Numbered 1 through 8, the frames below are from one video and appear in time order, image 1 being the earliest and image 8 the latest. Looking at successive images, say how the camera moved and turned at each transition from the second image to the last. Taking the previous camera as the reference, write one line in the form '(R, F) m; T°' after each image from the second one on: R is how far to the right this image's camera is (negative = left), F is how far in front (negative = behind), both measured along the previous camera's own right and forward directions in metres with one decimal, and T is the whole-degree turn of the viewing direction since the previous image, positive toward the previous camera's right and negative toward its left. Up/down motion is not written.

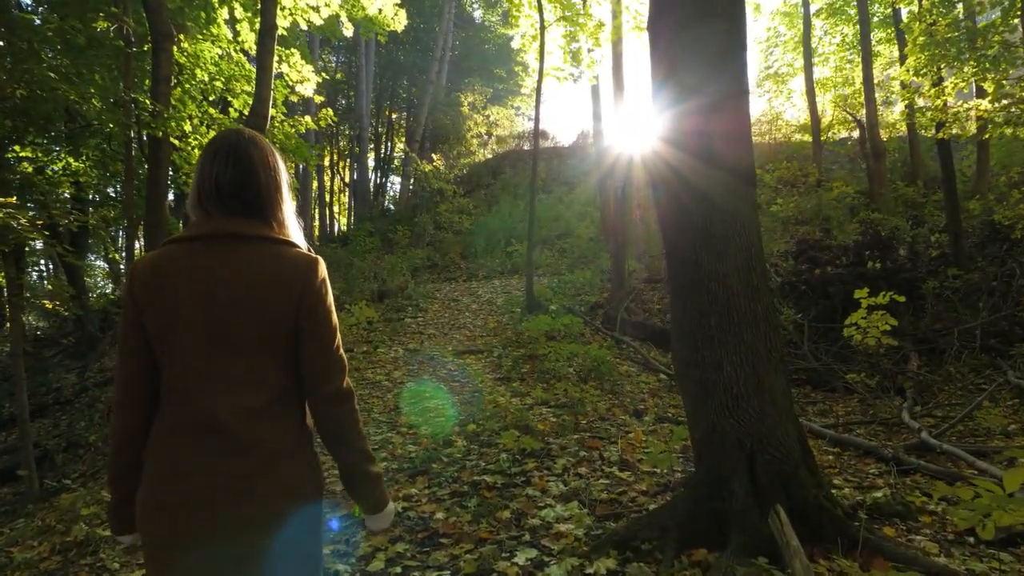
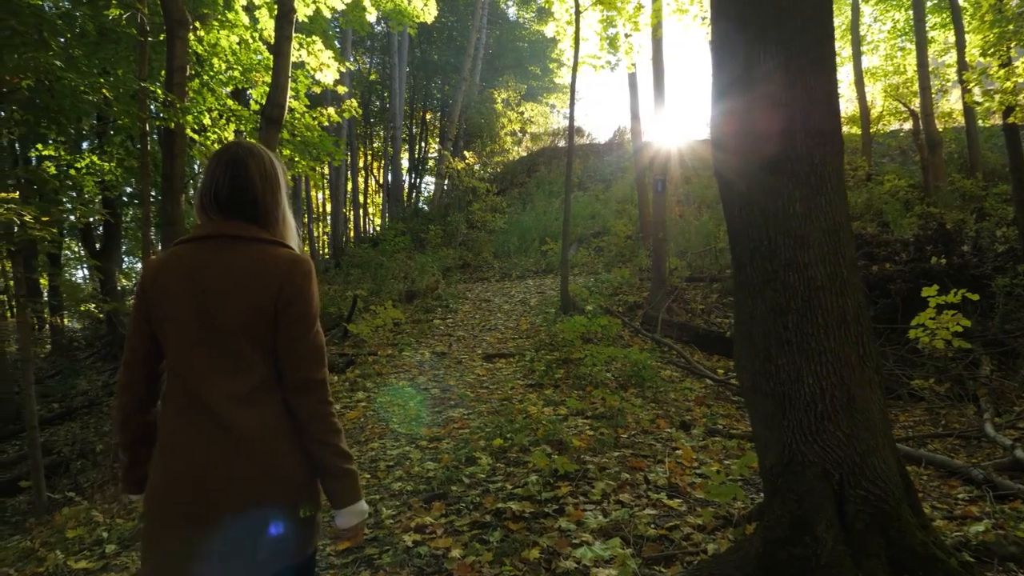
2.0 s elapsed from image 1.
(0.0, +0.6) m; -3°
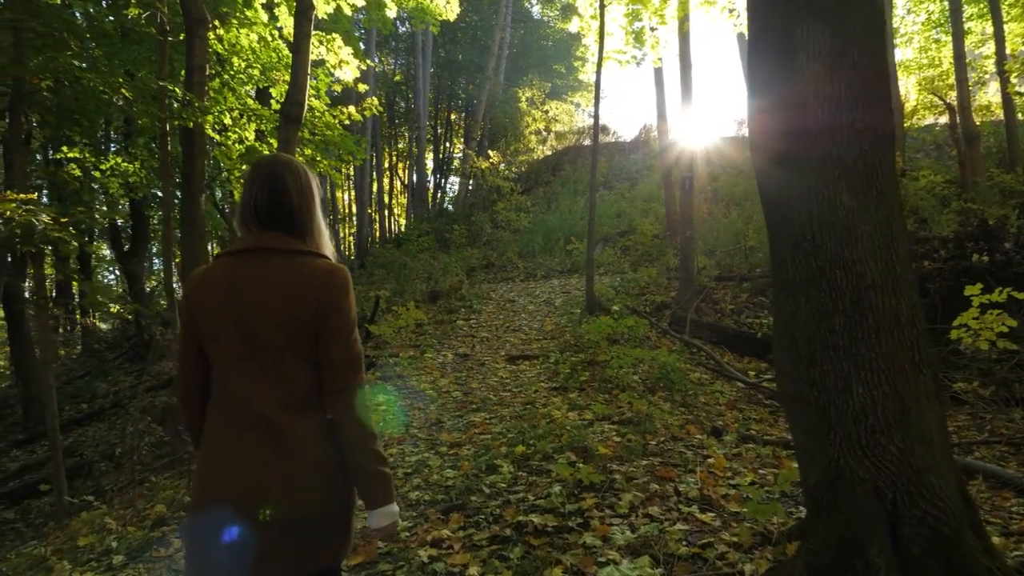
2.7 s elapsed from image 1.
(0.0, +0.2) m; -2°
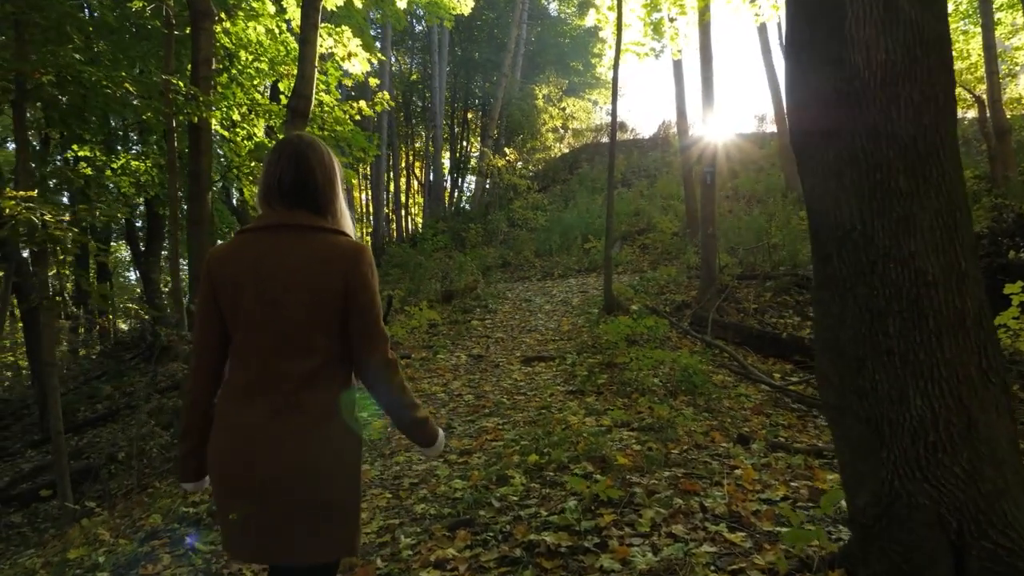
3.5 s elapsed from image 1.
(0.0, +0.3) m; -2°
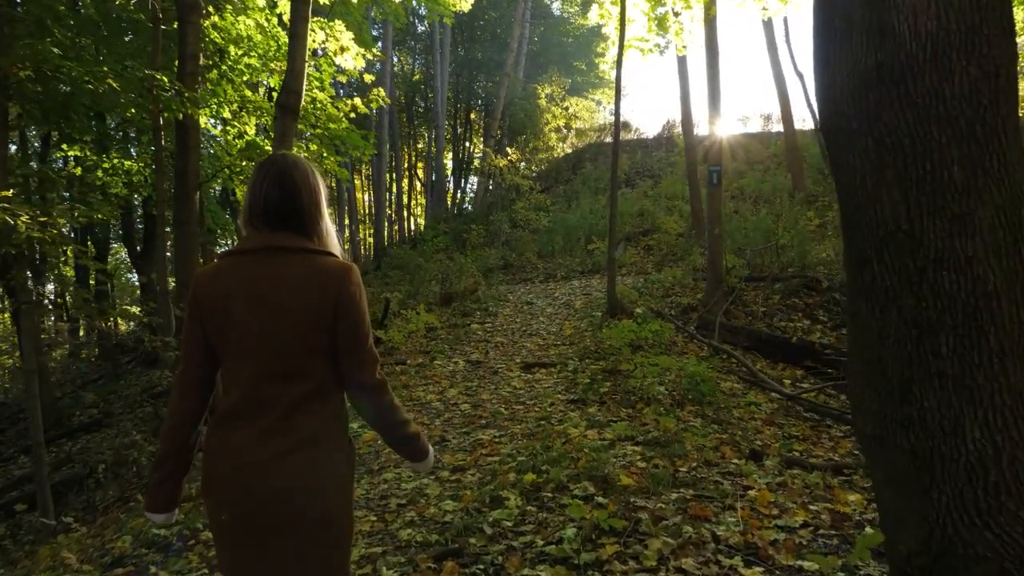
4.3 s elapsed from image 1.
(+0.1, +0.3) m; 0°
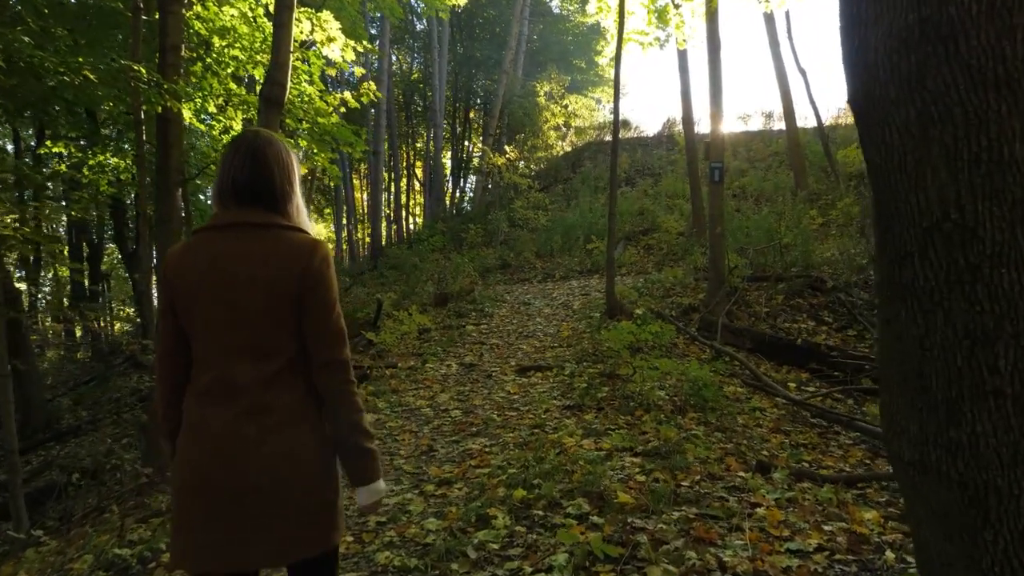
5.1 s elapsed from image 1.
(+0.1, +0.3) m; 0°
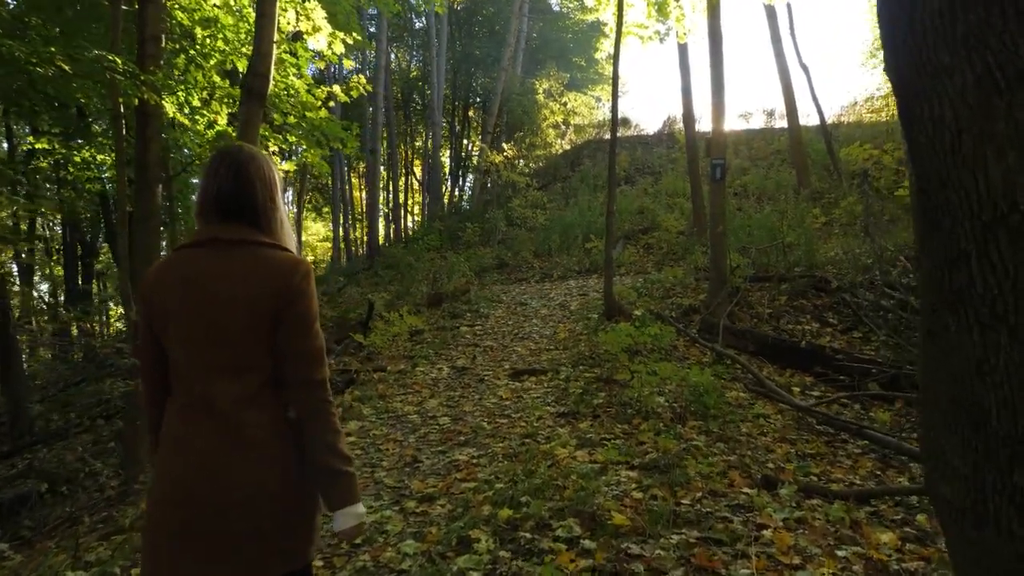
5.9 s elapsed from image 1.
(+0.1, +0.3) m; 0°
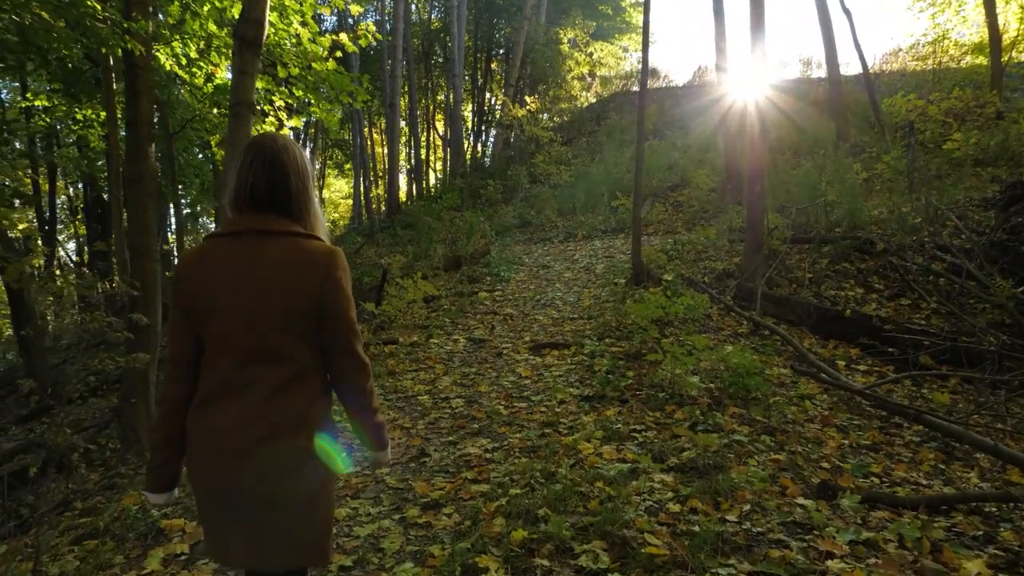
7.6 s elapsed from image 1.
(0.0, +0.6) m; -2°
